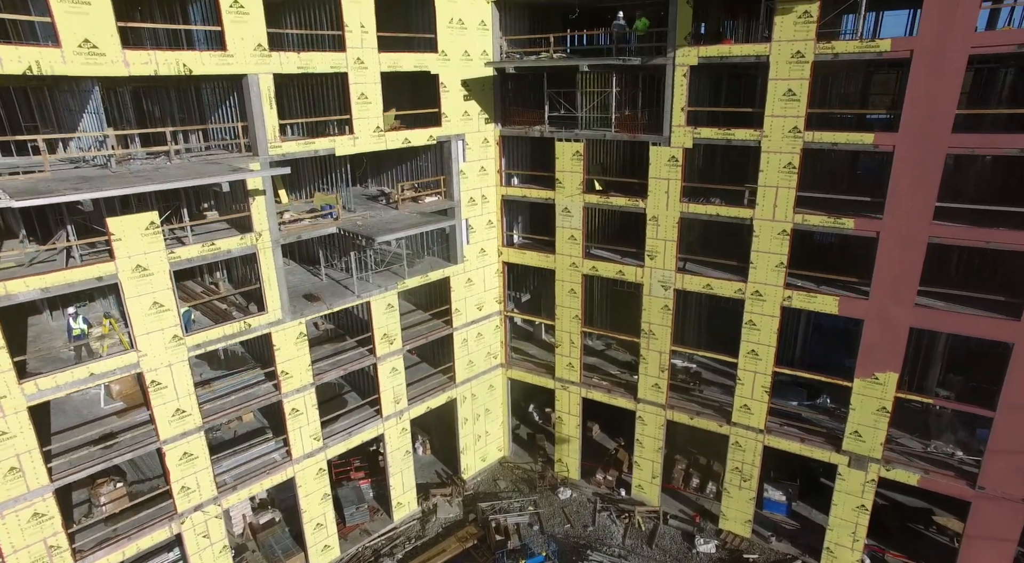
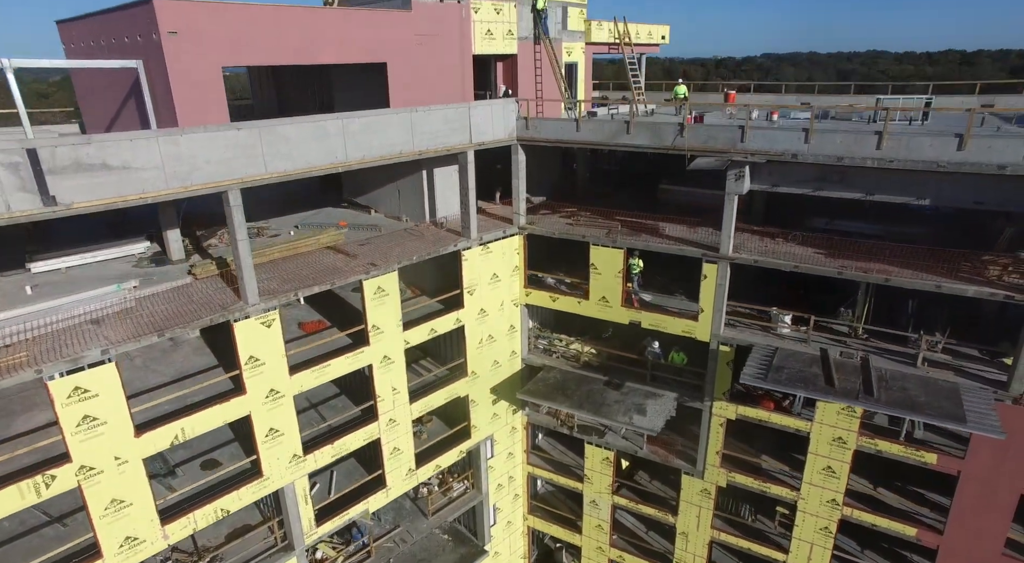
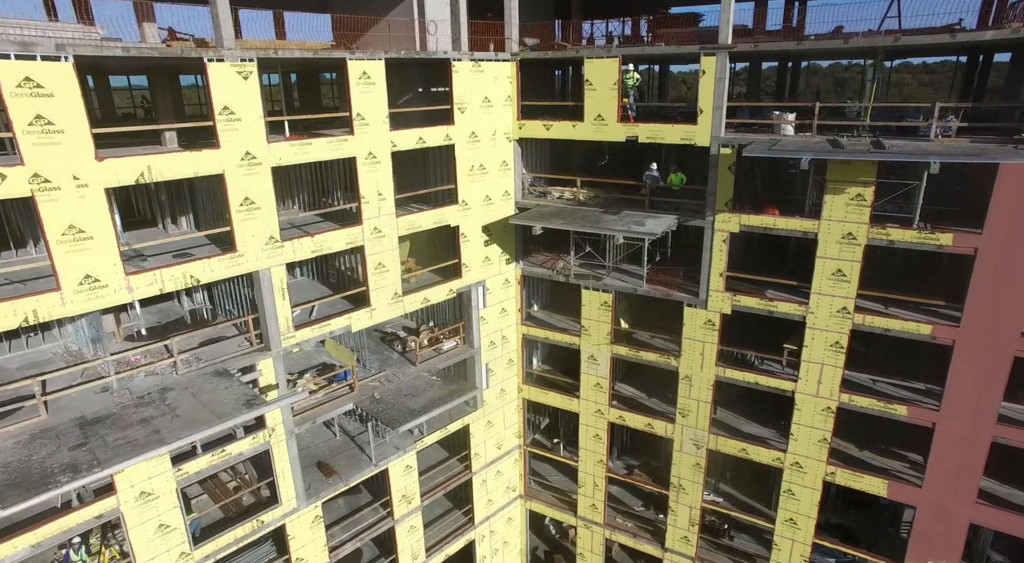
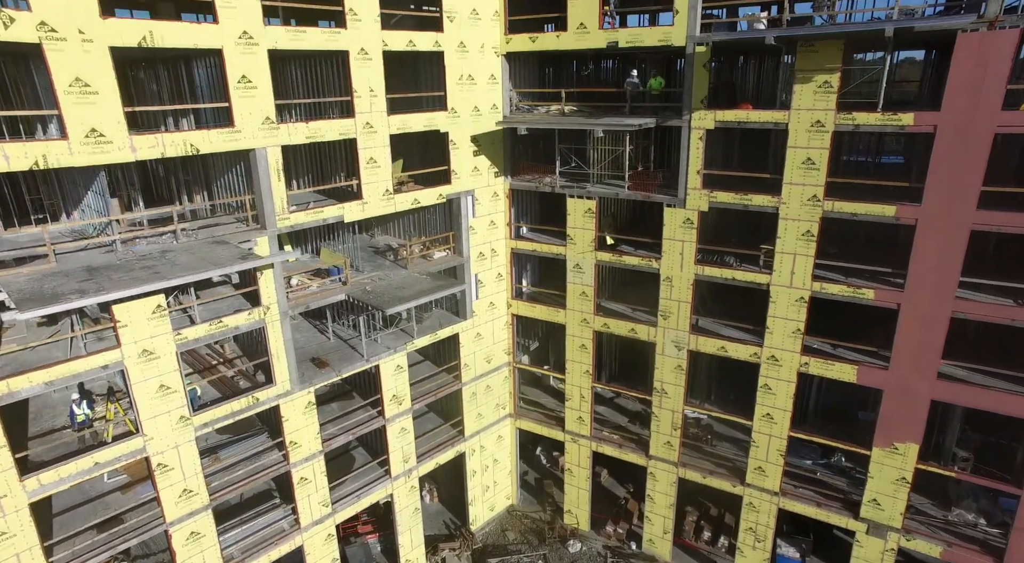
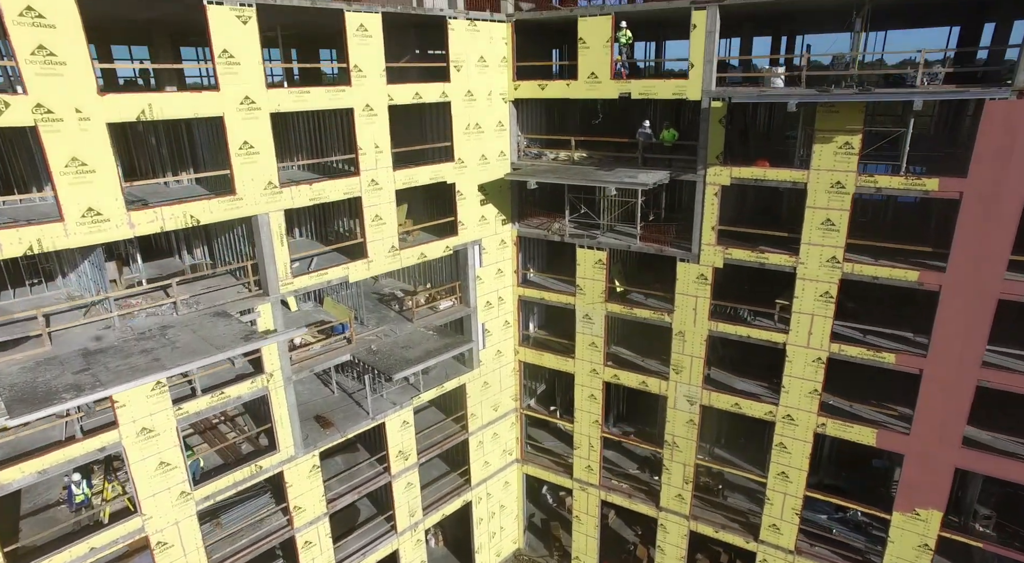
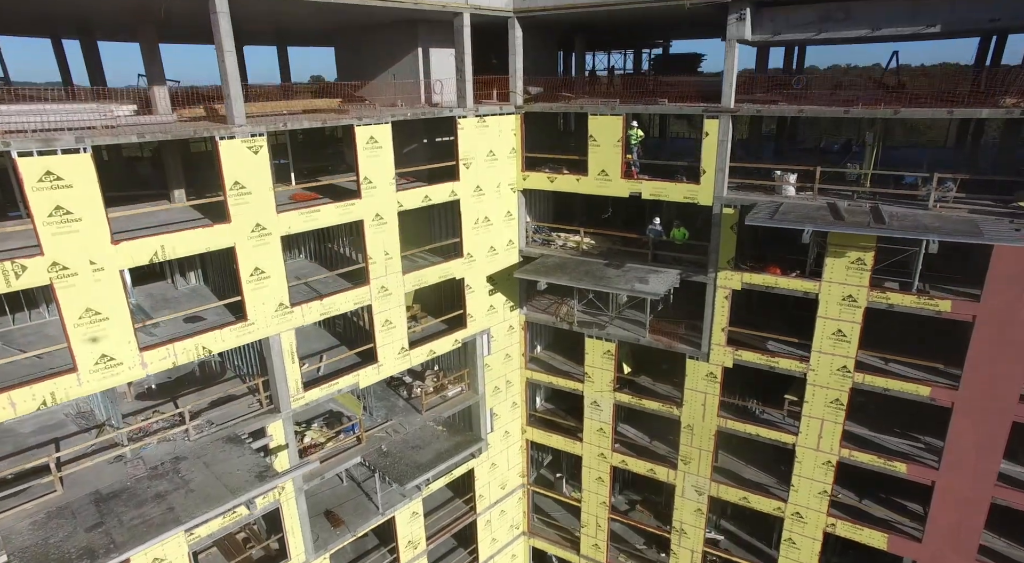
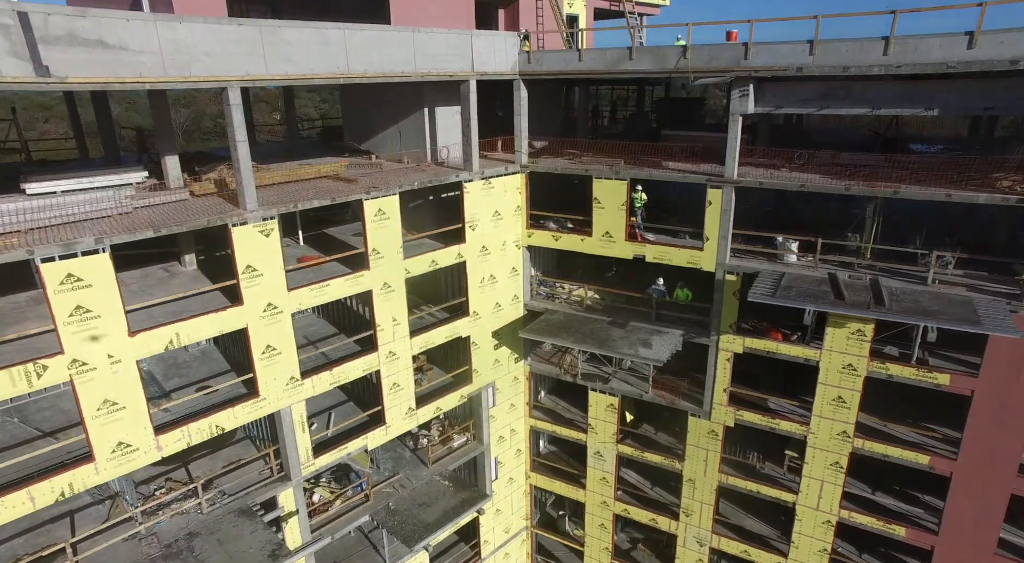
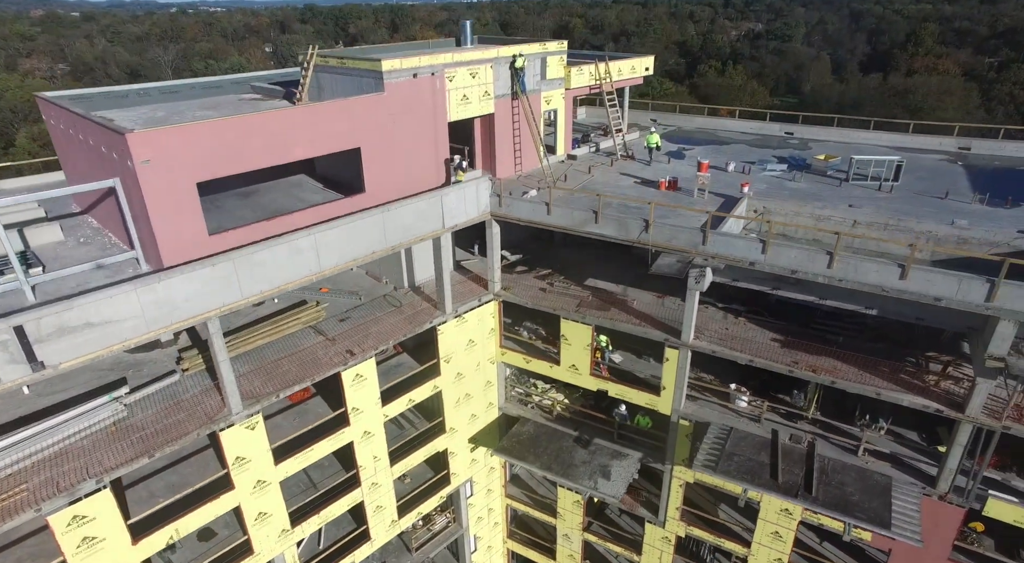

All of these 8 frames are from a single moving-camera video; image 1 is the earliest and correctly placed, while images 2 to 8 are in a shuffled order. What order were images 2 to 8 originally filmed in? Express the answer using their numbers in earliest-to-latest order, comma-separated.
4, 5, 3, 6, 7, 2, 8
